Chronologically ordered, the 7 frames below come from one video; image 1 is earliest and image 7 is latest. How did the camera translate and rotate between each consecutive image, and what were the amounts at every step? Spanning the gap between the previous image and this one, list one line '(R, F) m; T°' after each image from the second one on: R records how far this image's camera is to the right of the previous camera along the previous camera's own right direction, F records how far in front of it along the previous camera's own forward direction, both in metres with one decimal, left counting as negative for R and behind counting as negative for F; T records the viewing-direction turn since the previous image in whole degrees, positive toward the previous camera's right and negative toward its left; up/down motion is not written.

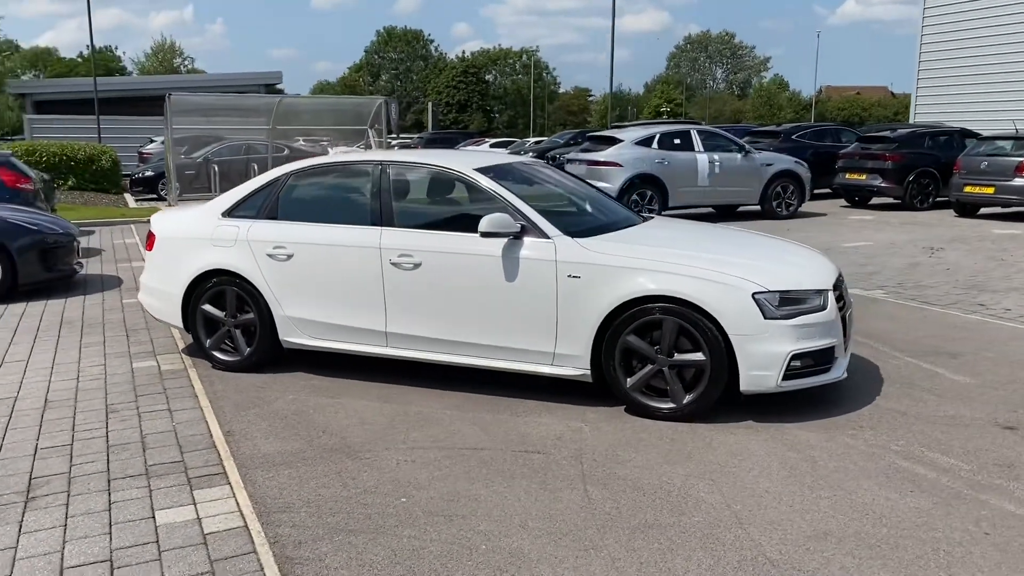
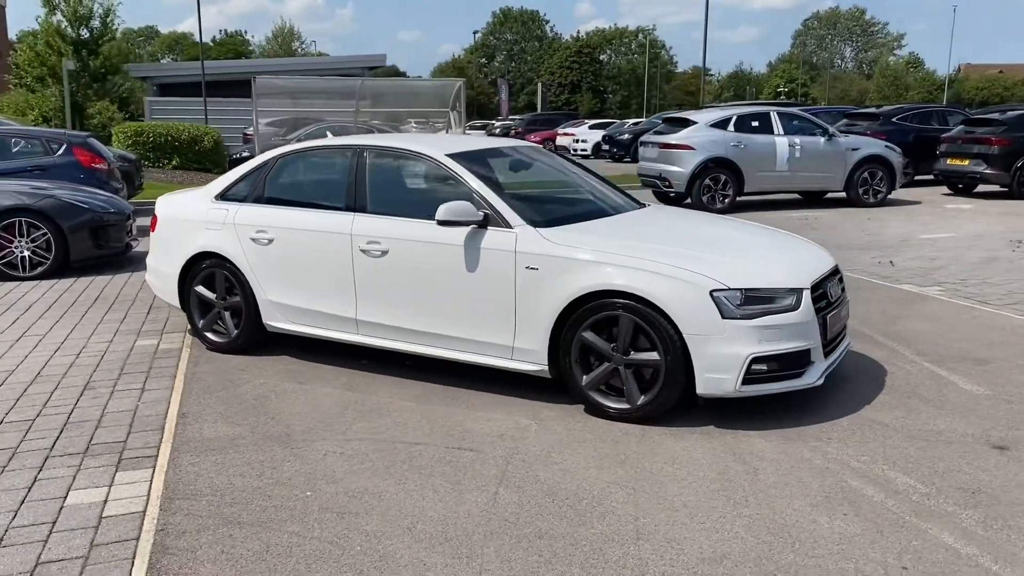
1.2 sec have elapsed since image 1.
(+0.9, +0.2) m; -7°
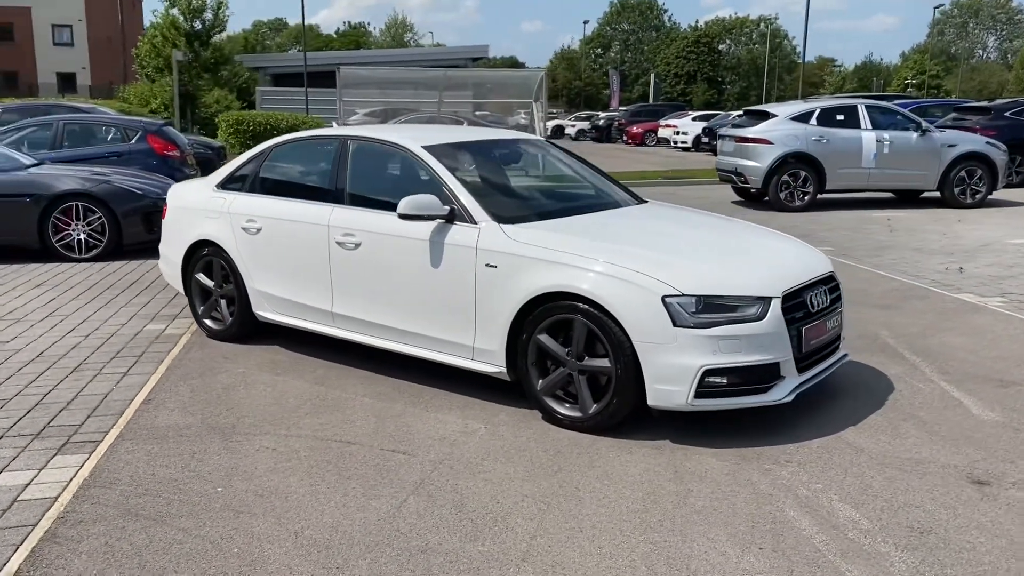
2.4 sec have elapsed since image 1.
(+0.8, +0.2) m; -7°
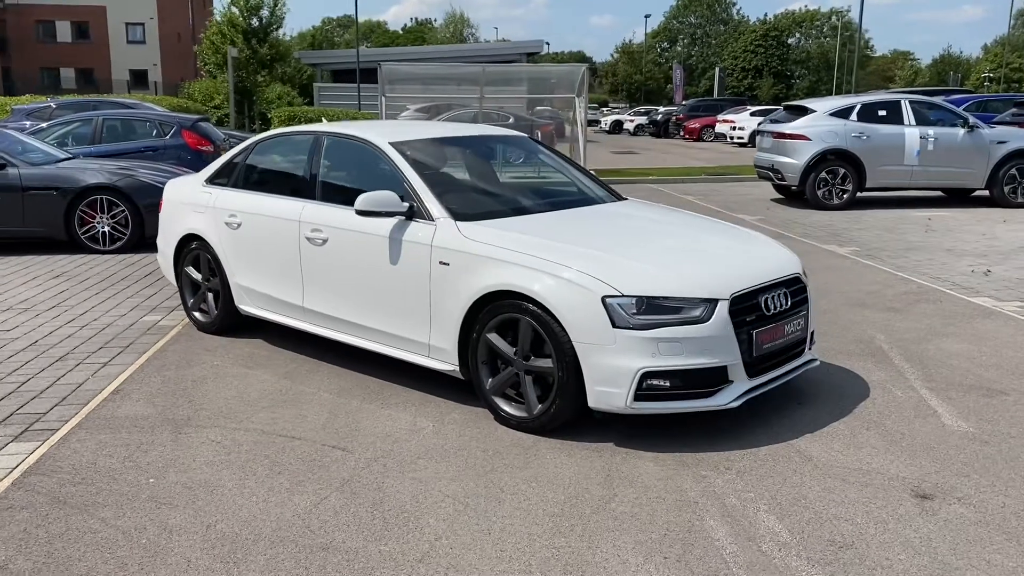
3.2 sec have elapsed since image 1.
(+0.6, +0.1) m; -4°
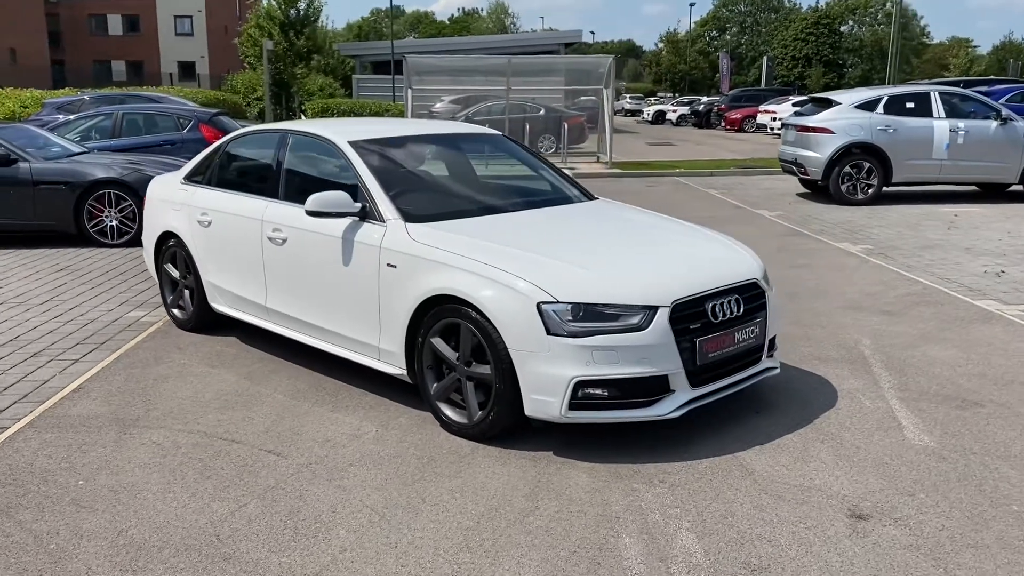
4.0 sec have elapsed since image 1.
(+0.5, +0.1) m; -3°
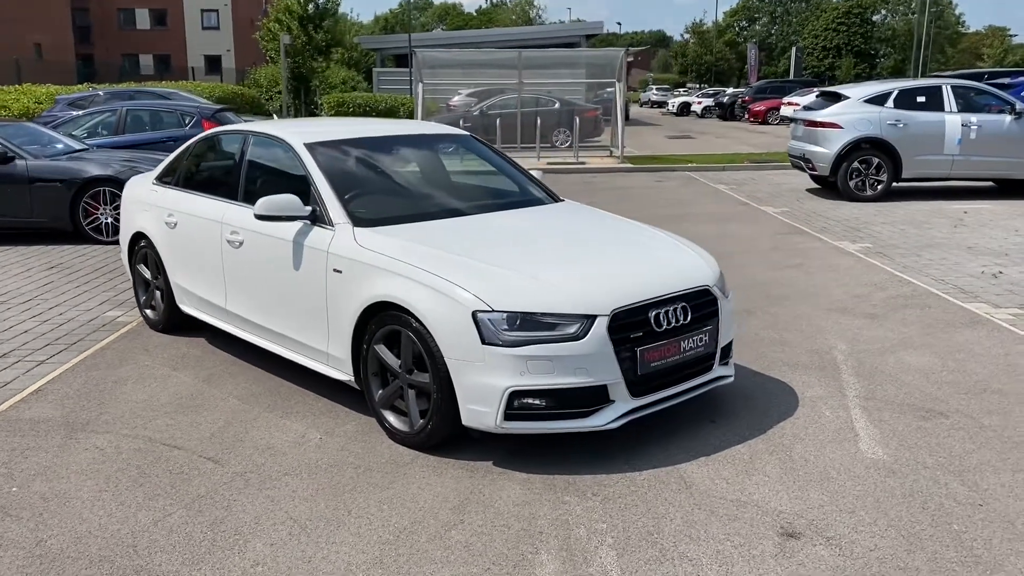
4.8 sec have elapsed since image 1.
(+0.4, +0.1) m; -2°
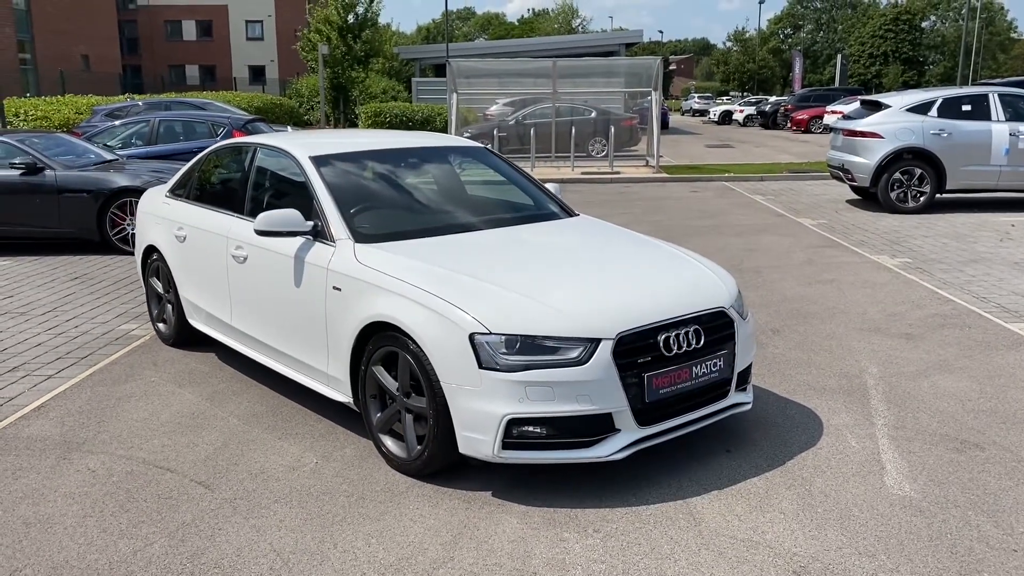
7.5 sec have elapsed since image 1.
(+0.2, +0.2) m; -3°
